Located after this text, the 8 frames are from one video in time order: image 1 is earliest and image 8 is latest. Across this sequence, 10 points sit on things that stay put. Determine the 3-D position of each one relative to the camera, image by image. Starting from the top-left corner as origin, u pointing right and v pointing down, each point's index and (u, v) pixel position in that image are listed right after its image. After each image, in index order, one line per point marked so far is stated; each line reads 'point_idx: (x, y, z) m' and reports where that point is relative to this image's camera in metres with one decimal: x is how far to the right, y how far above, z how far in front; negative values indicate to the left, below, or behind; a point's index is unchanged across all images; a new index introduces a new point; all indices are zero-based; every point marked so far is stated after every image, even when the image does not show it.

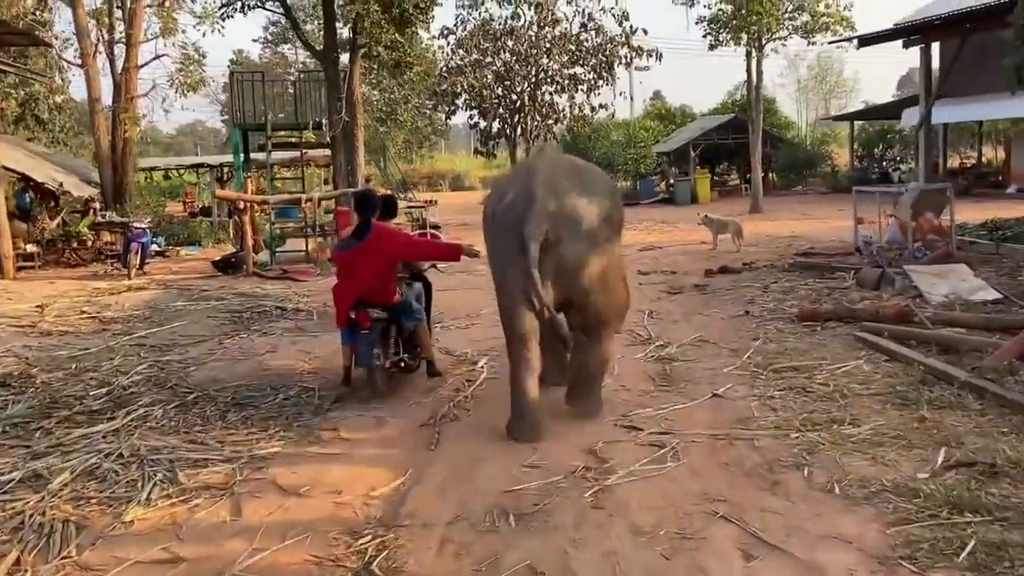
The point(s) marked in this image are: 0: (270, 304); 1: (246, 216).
0: (-2.7, -0.2, +10.6) m
1: (-4.0, +1.1, +14.4) m
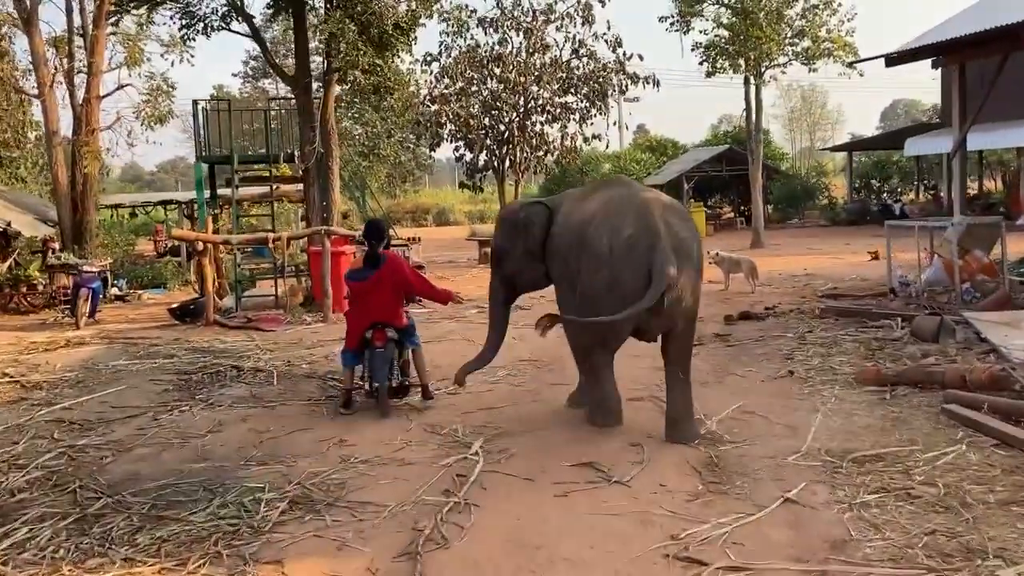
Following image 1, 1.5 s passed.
0: (-2.7, -0.7, +9.1) m
1: (-4.1, +0.4, +12.9) m
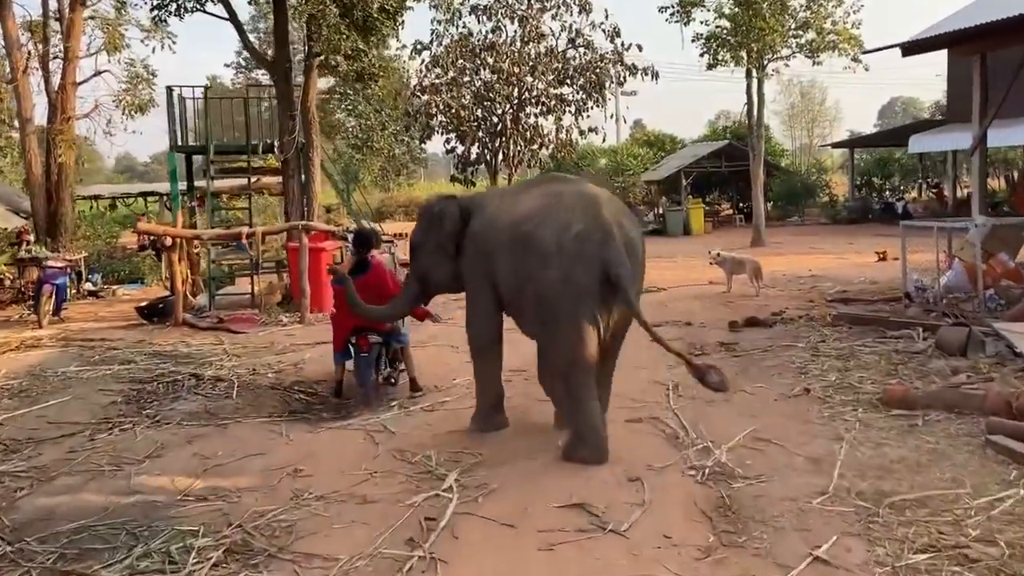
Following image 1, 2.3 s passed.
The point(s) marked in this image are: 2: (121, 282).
0: (-2.8, -0.7, +8.3) m
1: (-4.3, +0.4, +12.1) m
2: (-7.9, +0.1, +19.3) m
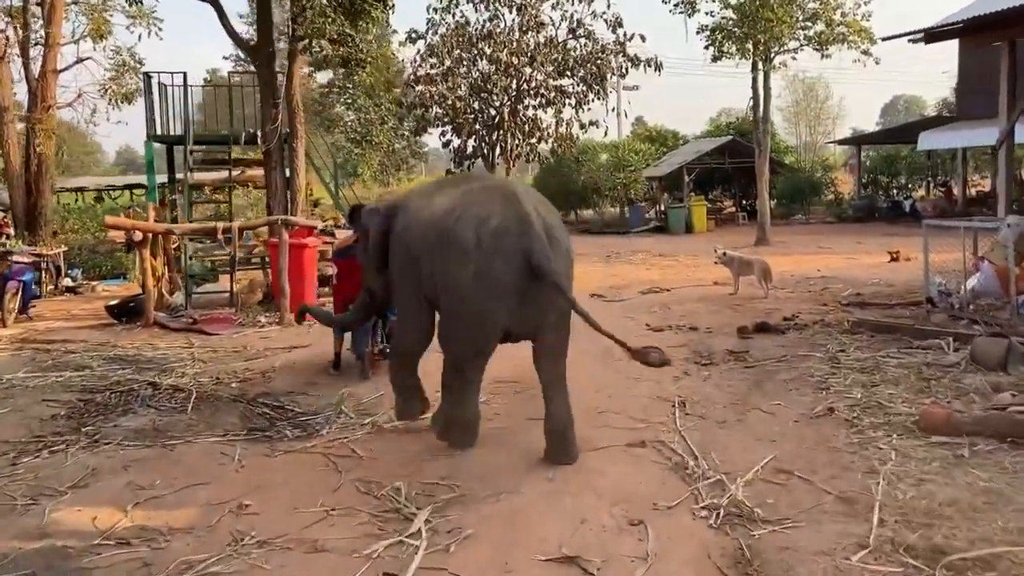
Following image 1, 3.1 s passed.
0: (-2.9, -0.7, +7.6) m
1: (-4.3, +0.5, +11.4) m
2: (-8.0, +0.2, +18.6) m
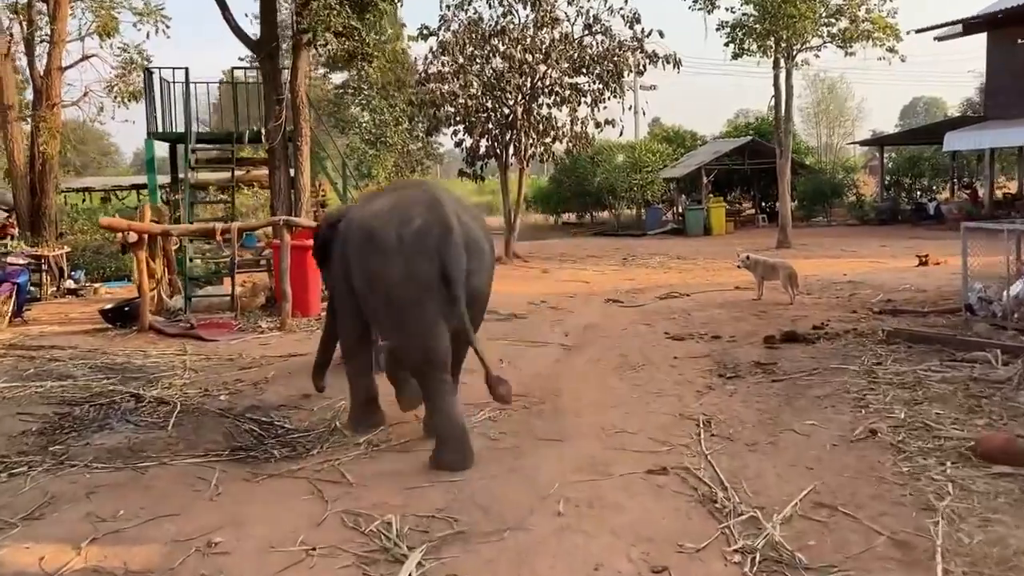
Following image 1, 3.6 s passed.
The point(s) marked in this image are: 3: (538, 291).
0: (-2.8, -0.8, +7.1) m
1: (-4.2, +0.4, +10.9) m
2: (-7.7, +0.2, +18.2) m
3: (+0.4, 0.0, +14.5) m
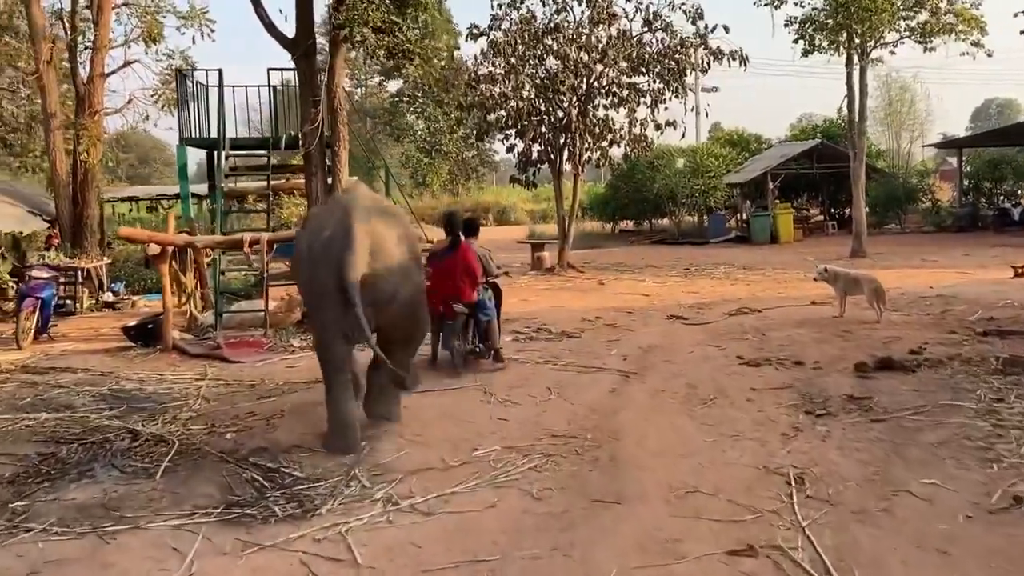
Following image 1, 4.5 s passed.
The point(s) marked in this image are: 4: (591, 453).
0: (-2.5, -0.9, +6.3) m
1: (-3.6, +0.3, +10.1) m
2: (-6.7, -0.1, +17.6) m
3: (+1.2, -0.2, +13.4) m
4: (+0.4, -0.9, +5.4) m
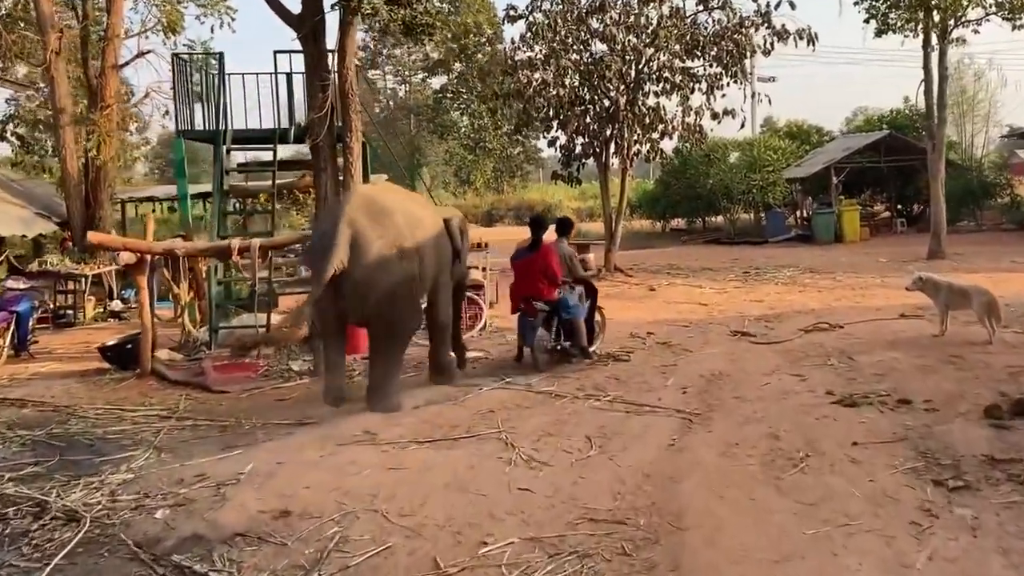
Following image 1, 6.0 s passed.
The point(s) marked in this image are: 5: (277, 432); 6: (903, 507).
0: (-2.4, -1.0, +4.8) m
1: (-3.3, +0.1, +8.8) m
2: (-6.0, -0.2, +16.4) m
3: (+1.6, -0.3, +11.8) m
4: (+0.5, -1.1, +3.8) m
5: (-1.5, -0.9, +6.1) m
6: (+1.8, -1.0, +4.3) m
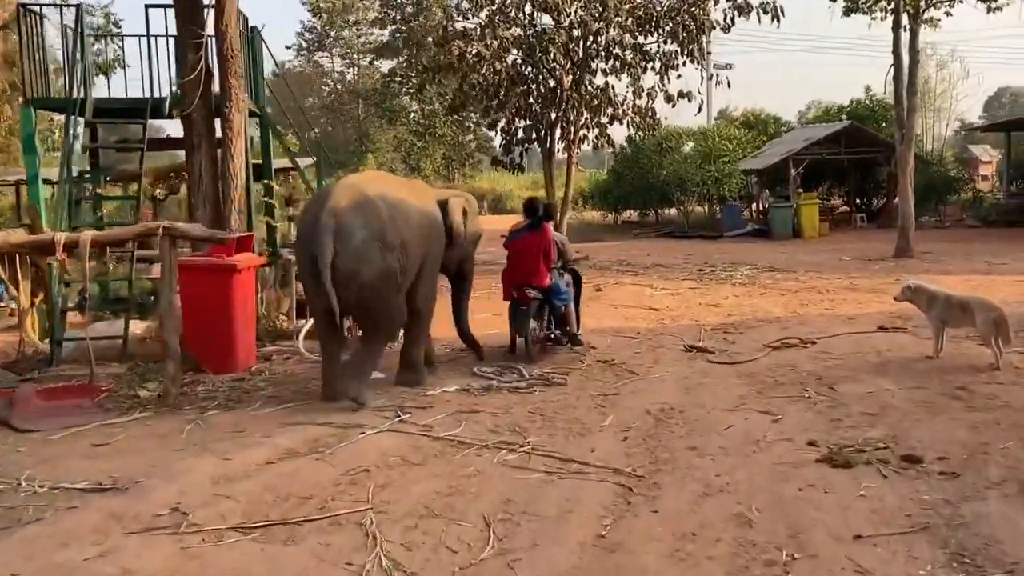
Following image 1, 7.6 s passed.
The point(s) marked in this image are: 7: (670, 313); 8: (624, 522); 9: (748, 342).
0: (-2.9, -1.1, +3.1) m
1: (-4.0, +0.1, +6.9) m
2: (-7.1, -0.1, +14.4) m
3: (+0.8, -0.4, +10.2) m
4: (+0.1, -1.2, +2.2) m
5: (-2.1, -1.0, +4.4) m
6: (+1.3, -1.1, +2.7) m
7: (+1.8, -0.3, +10.8) m
8: (+0.5, -1.0, +4.0) m
9: (+2.1, -0.5, +8.5) m
